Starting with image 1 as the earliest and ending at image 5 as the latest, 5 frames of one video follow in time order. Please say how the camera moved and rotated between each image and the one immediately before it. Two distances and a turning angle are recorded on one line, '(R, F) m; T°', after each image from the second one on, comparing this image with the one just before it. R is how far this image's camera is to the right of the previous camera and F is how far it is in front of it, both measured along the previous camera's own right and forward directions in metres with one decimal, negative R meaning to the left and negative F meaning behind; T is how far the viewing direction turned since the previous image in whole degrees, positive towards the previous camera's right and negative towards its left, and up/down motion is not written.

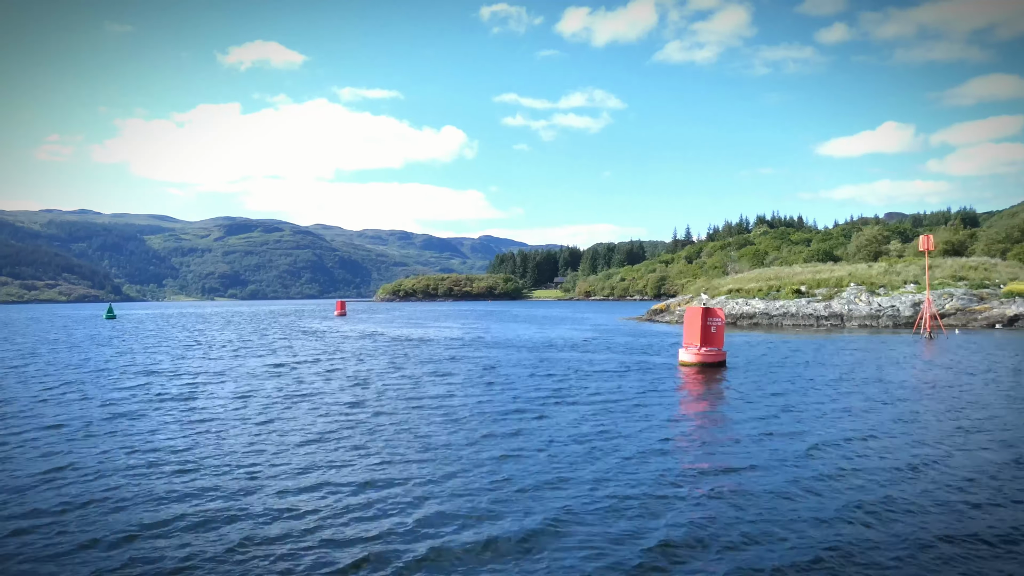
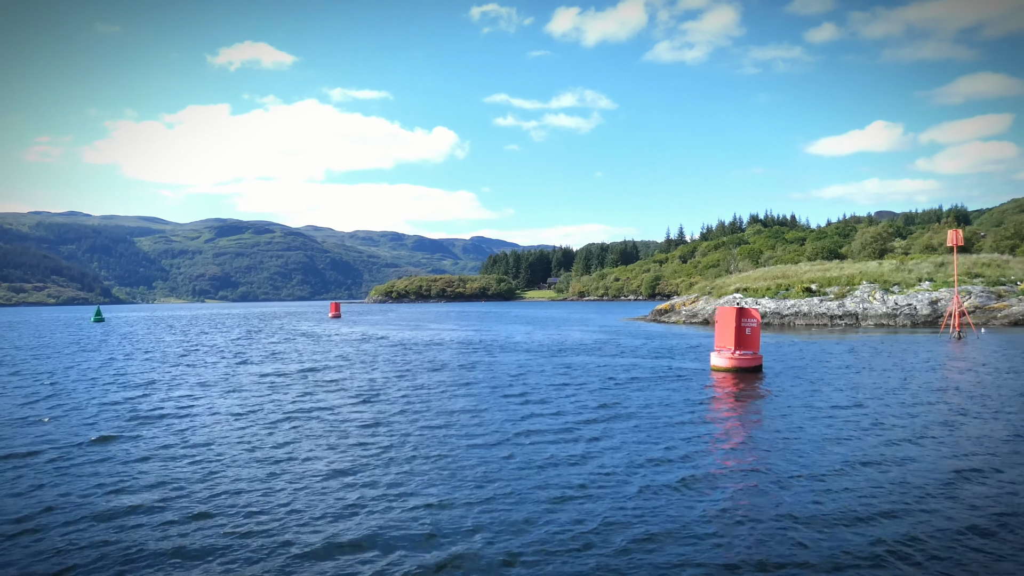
(-0.5, +0.9) m; +1°
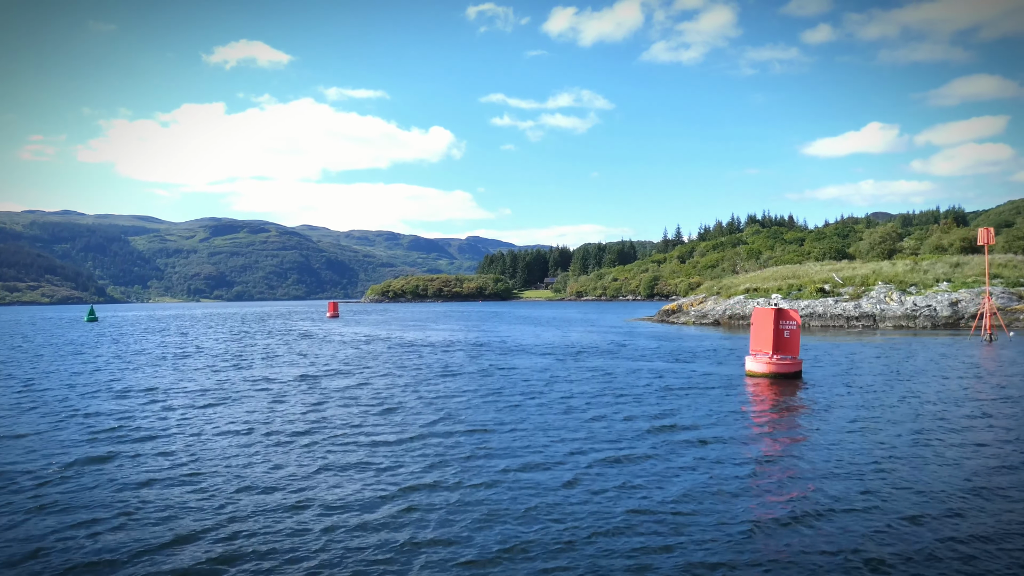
(-0.5, +0.7) m; 0°
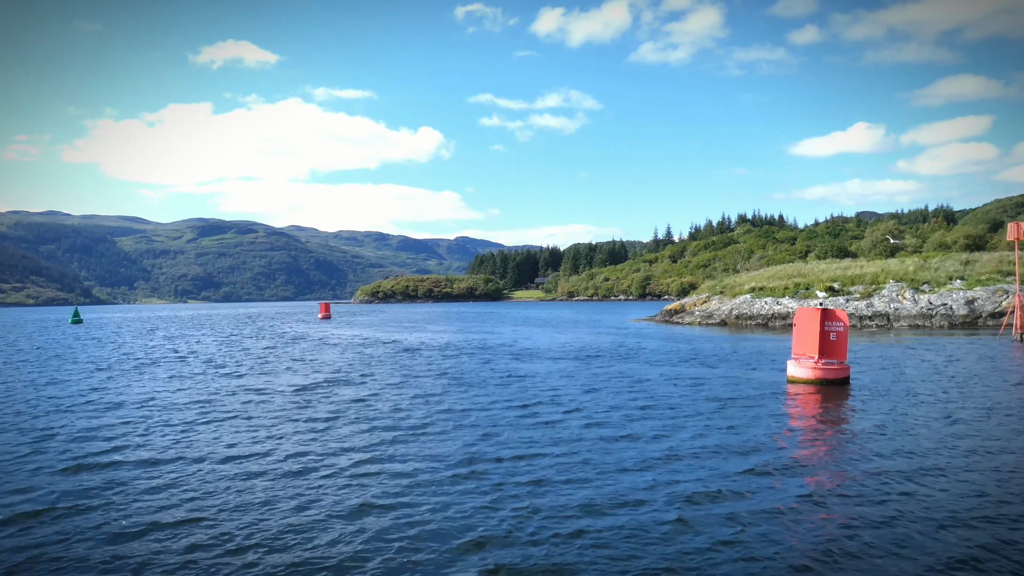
(-0.5, +0.8) m; +1°
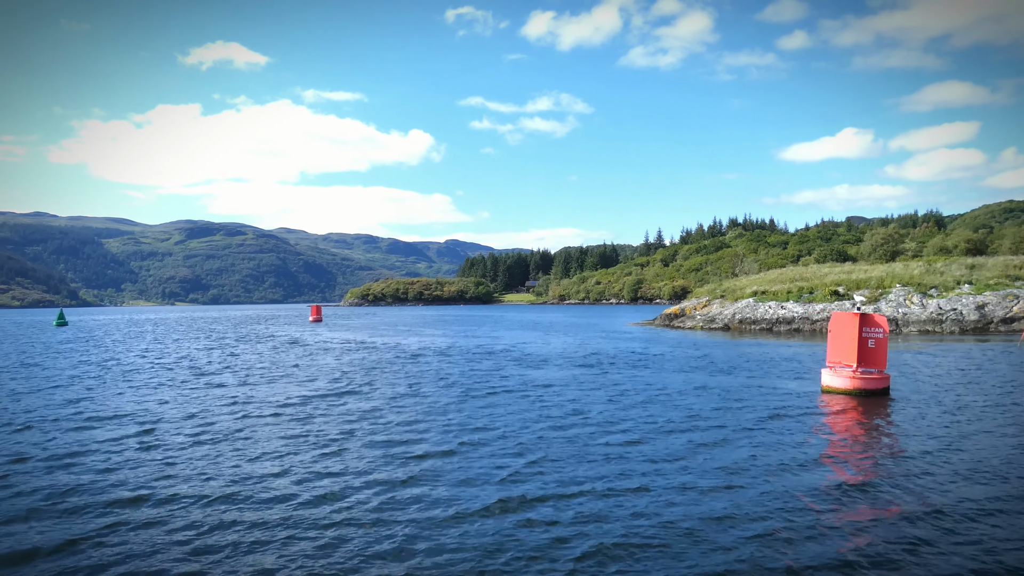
(-0.4, +0.7) m; +1°
